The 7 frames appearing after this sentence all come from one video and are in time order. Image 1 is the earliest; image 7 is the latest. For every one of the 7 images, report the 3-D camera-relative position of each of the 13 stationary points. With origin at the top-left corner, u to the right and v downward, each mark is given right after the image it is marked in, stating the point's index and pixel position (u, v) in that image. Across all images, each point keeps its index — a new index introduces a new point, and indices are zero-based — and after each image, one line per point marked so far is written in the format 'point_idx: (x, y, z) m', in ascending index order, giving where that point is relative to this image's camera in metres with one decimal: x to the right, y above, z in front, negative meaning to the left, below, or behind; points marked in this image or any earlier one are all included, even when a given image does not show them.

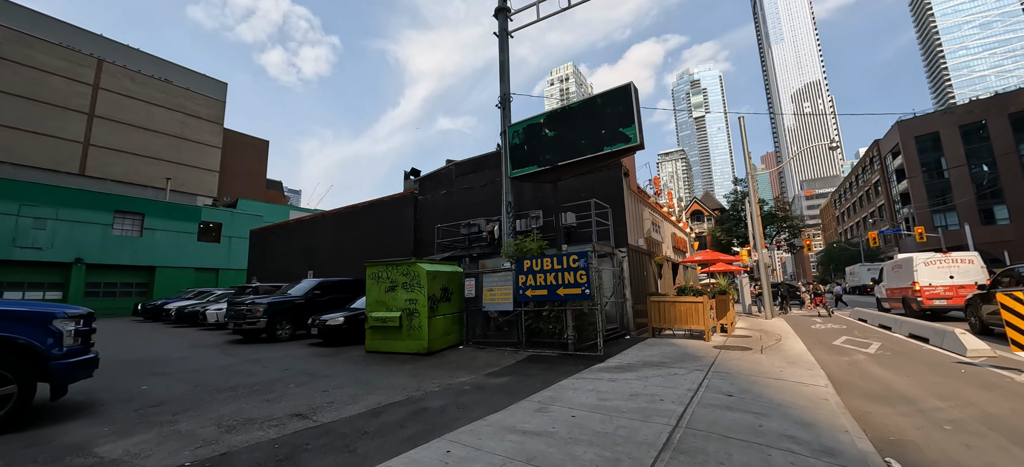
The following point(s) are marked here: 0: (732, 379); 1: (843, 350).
0: (+3.7, -2.4, +6.5) m
1: (+8.1, -2.9, +9.6) m
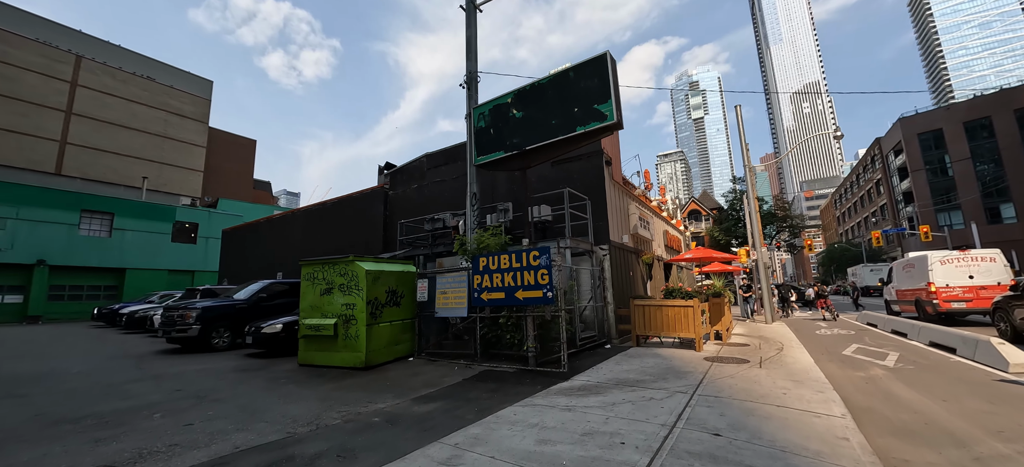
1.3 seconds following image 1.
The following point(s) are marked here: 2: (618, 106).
0: (+2.7, -2.2, +5.1) m
1: (+7.2, -2.7, +8.2) m
2: (+2.3, +2.8, +8.7) m
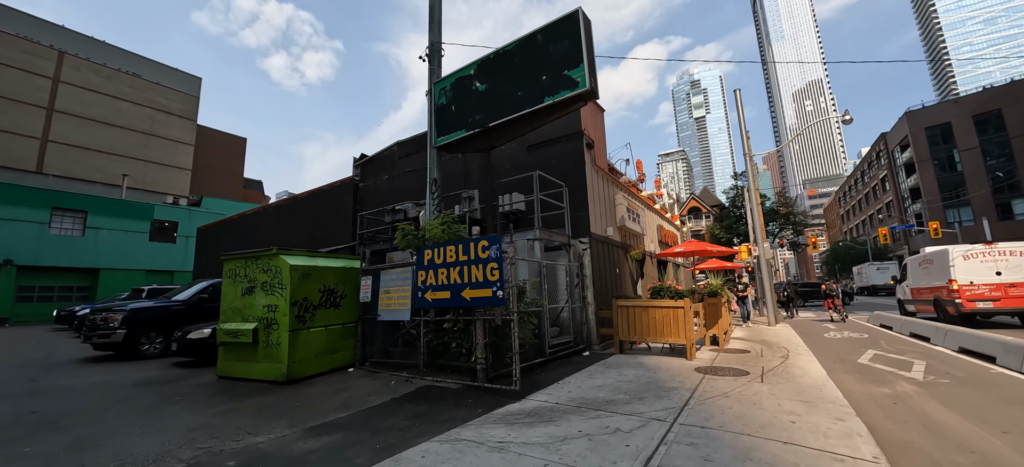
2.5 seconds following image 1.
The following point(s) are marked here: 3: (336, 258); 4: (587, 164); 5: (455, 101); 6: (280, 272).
0: (+1.9, -2.0, +3.7) m
1: (+6.3, -2.5, +6.8) m
2: (+1.5, +3.0, +7.4) m
3: (-3.6, -0.5, +8.1) m
4: (+2.0, +1.9, +10.4) m
5: (-1.3, +3.1, +9.2) m
6: (-4.1, -0.7, +7.0) m
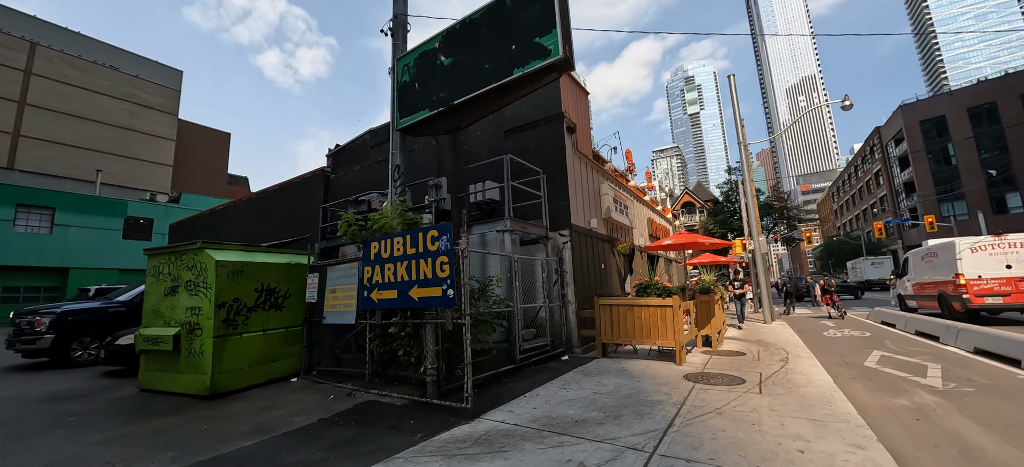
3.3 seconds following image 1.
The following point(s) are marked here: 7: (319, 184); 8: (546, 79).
0: (+1.3, -1.9, +2.9) m
1: (+5.8, -2.3, +6.0) m
2: (+0.9, +3.2, +6.4) m
3: (-4.2, -0.4, +7.1) m
4: (+1.3, +2.0, +9.5) m
5: (-2.0, +3.3, +8.3) m
6: (-4.7, -0.5, +6.1) m
7: (-7.3, +1.9, +15.0) m
8: (+0.6, +2.6, +6.7) m
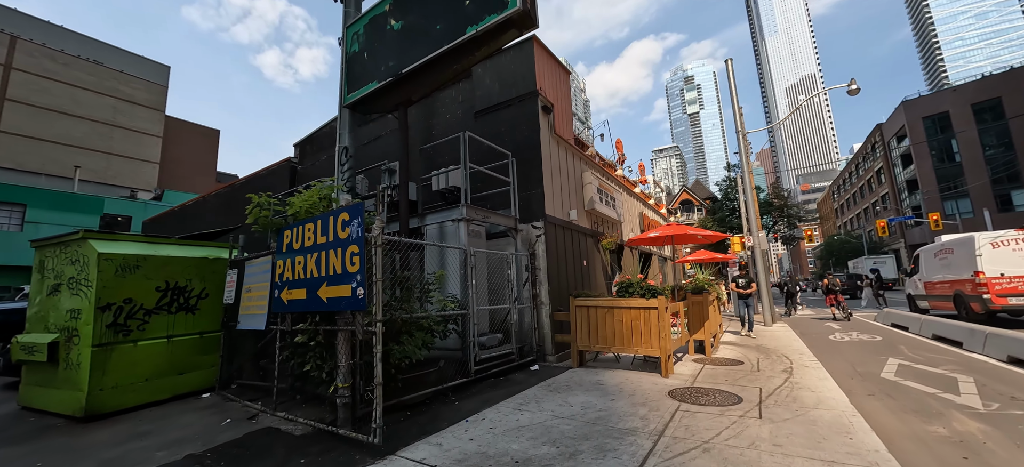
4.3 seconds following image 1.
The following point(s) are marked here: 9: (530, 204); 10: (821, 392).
0: (+0.7, -1.7, +1.8) m
1: (+5.1, -2.1, +4.9) m
2: (+0.2, +3.4, +5.4) m
3: (-4.9, -0.2, +6.1) m
4: (+0.7, +2.2, +8.4) m
5: (-2.6, +3.4, +7.2) m
6: (-5.4, -0.4, +5.0) m
7: (-8.0, +2.0, +13.9) m
8: (-0.1, +2.8, +5.6) m
9: (+0.4, +0.6, +8.0) m
10: (+4.0, -2.0, +5.1) m
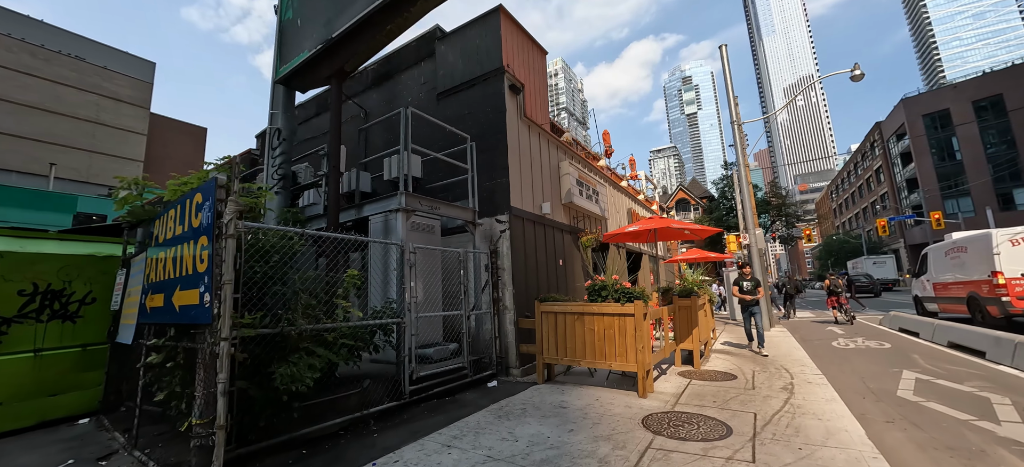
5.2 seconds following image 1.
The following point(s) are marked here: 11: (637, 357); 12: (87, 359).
0: (0.0, -1.6, +0.8) m
1: (+4.4, -2.0, +4.0) m
2: (-0.5, +3.5, +4.4) m
3: (-5.6, -0.1, +5.1) m
4: (0.0, +2.3, +7.4) m
5: (-3.3, +3.5, +6.2) m
6: (-6.1, -0.3, +4.0) m
7: (-8.7, +2.1, +12.9) m
8: (-0.8, +2.9, +4.7) m
9: (-0.3, +0.7, +7.0) m
10: (+3.3, -2.0, +4.1) m
11: (+1.7, -1.6, +5.3) m
12: (-5.3, -1.6, +4.9) m
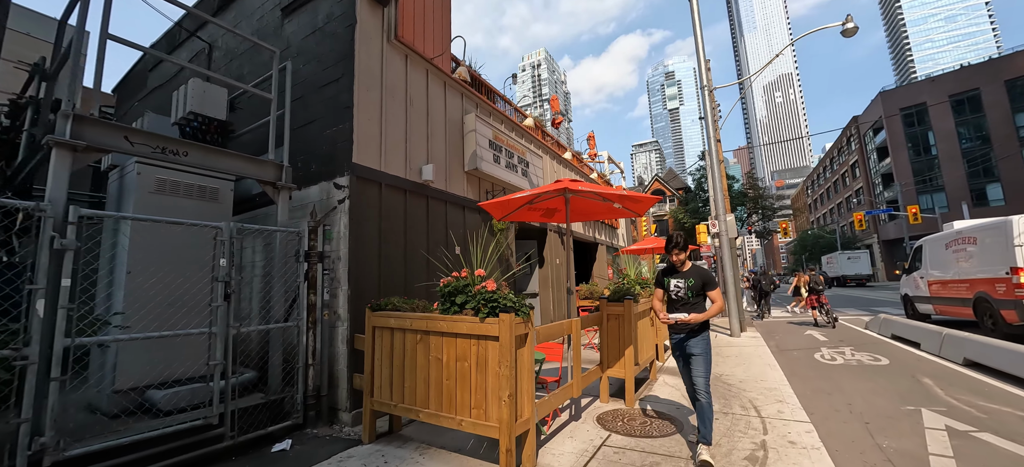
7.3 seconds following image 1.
0: (-1.6, -1.4, -1.5) m
1: (+2.7, -1.8, +1.9) m
2: (-2.1, +3.7, +2.0) m
3: (-7.3, +0.3, +2.5) m
4: (-1.8, +2.6, +5.1) m
5: (-5.0, +3.9, +3.7) m
6: (-7.7, +0.1, +1.4) m
7: (-10.7, +2.6, +10.2) m
8: (-2.4, +3.2, +2.2) m
9: (-2.1, +1.0, +4.6) m
10: (+1.6, -1.7, +2.0) m
11: (-0.1, -1.4, +3.0) m
12: (-7.0, -1.2, +2.4) m
